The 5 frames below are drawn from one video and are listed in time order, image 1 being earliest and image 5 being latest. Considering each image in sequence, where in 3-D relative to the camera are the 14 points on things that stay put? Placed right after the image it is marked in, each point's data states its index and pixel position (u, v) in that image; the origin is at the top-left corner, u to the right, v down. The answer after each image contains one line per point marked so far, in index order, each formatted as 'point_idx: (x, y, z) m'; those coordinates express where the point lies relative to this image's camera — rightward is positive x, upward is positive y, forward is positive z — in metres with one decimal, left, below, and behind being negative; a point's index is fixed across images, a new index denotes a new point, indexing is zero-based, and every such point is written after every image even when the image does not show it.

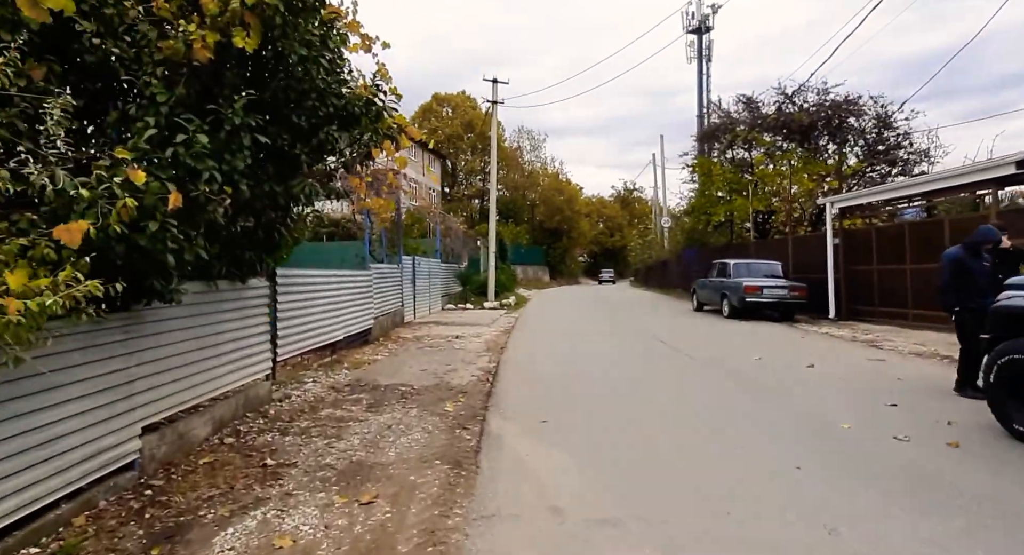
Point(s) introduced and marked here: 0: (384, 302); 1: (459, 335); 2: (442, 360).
0: (-3.3, -0.7, +15.4) m
1: (-1.3, -1.5, +14.9) m
2: (-1.3, -1.5, +11.2) m
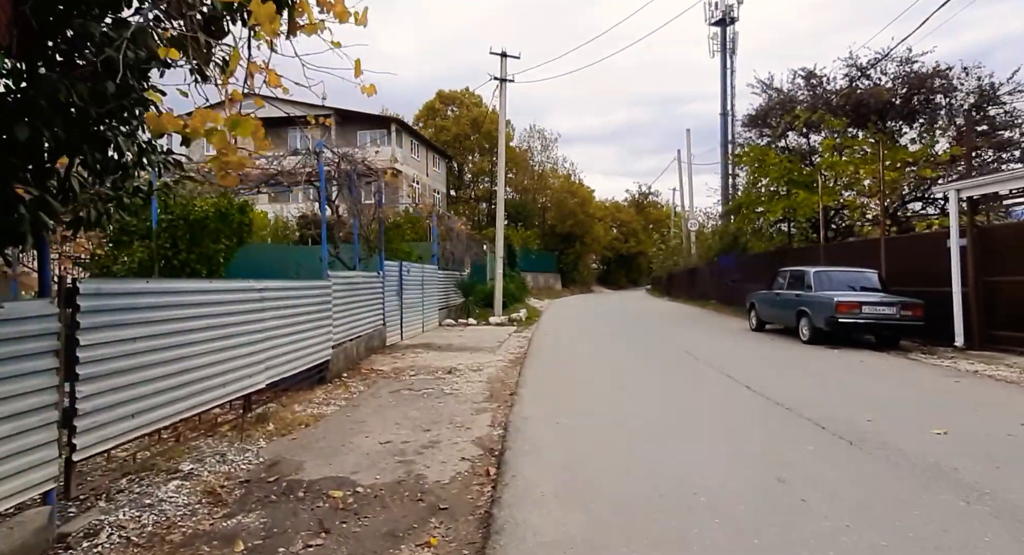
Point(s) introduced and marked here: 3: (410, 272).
0: (-3.0, -0.9, +11.7) m
1: (-1.0, -1.7, +11.1) m
2: (-1.1, -1.7, +7.4) m
3: (-2.8, +0.1, +16.4) m
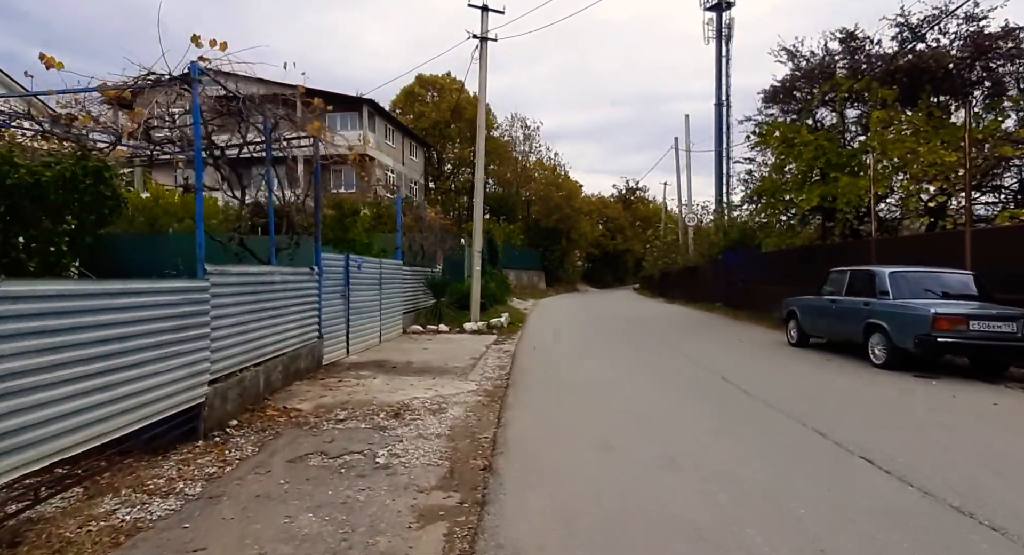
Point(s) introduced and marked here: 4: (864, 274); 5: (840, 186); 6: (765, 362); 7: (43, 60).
0: (-3.3, -0.8, +8.2) m
1: (-1.4, -1.7, +7.8) m
2: (-1.3, -1.7, +4.0) m
3: (-3.2, +0.2, +12.9) m
4: (+6.2, 0.0, +10.6) m
5: (+8.3, +2.3, +15.2) m
6: (+4.5, -1.5, +10.7) m
7: (-5.8, +2.7, +7.4) m
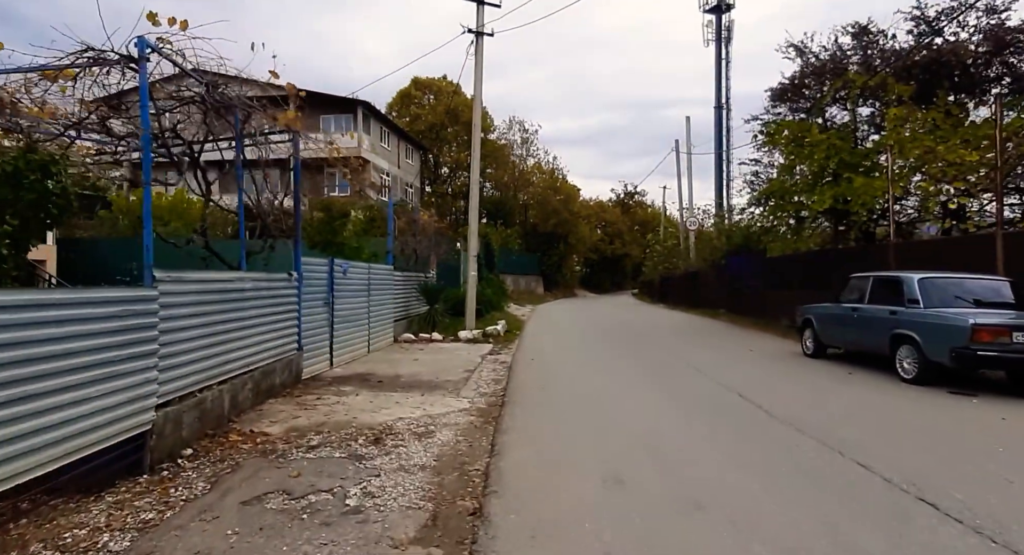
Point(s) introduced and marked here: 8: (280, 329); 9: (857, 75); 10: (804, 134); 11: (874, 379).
0: (-3.4, -0.9, +7.4) m
1: (-1.4, -1.8, +6.9) m
2: (-1.3, -1.8, +3.2) m
3: (-3.3, +0.1, +12.1) m
4: (+6.2, -0.1, +9.8) m
5: (+8.2, +2.2, +14.4) m
6: (+4.5, -1.6, +9.9) m
7: (-5.8, +2.6, +6.6) m
8: (-3.4, -0.7, +8.9) m
9: (+8.7, +5.1, +15.1) m
10: (+7.6, +3.7, +15.6) m
11: (+5.6, -1.6, +9.4) m
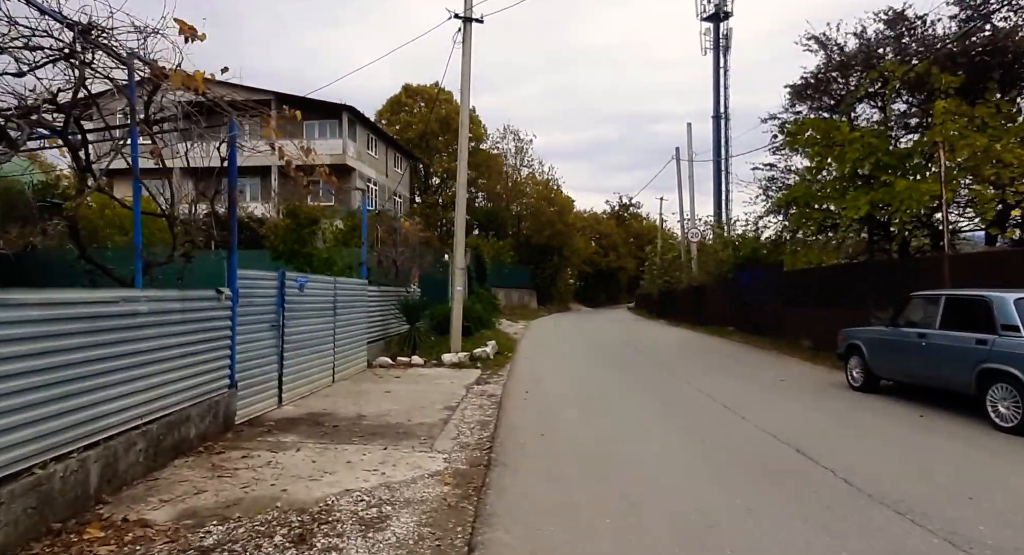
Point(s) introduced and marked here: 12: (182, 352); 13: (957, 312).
0: (-3.5, -1.1, +5.4) m
1: (-1.5, -1.9, +4.9) m
2: (-1.4, -1.9, +1.2) m
3: (-3.5, -0.2, +10.1) m
4: (+6.0, -0.3, +8.0) m
5: (+8.0, +1.8, +12.6) m
6: (+4.3, -1.9, +8.0) m
7: (-5.9, +2.5, +4.6) m
8: (-3.5, -0.9, +6.9) m
9: (+8.5, +4.7, +13.4) m
10: (+7.4, +3.3, +13.8) m
11: (+5.5, -1.8, +7.5) m
12: (-3.5, -0.8, +6.6) m
13: (+6.0, -0.5, +8.2) m
